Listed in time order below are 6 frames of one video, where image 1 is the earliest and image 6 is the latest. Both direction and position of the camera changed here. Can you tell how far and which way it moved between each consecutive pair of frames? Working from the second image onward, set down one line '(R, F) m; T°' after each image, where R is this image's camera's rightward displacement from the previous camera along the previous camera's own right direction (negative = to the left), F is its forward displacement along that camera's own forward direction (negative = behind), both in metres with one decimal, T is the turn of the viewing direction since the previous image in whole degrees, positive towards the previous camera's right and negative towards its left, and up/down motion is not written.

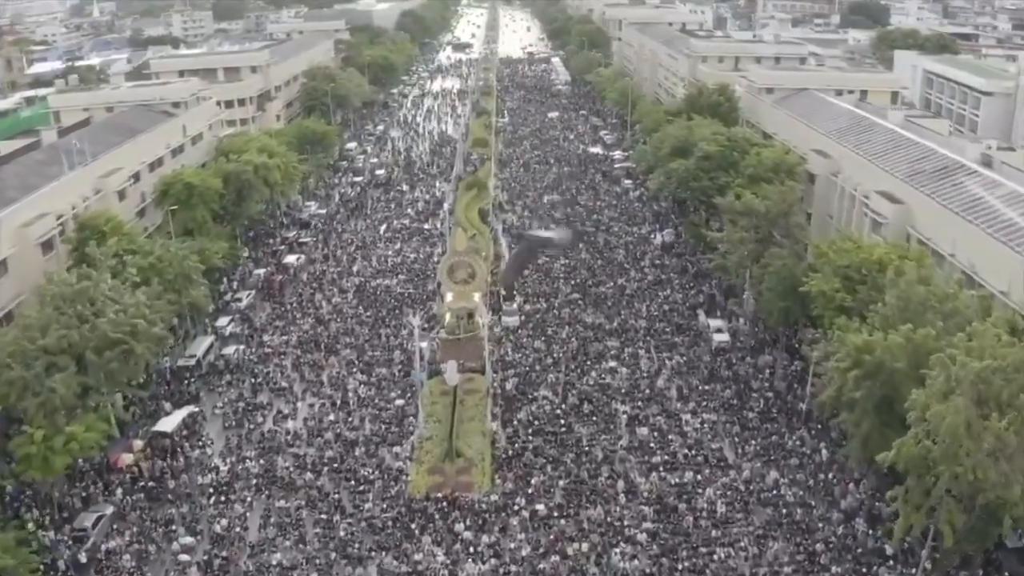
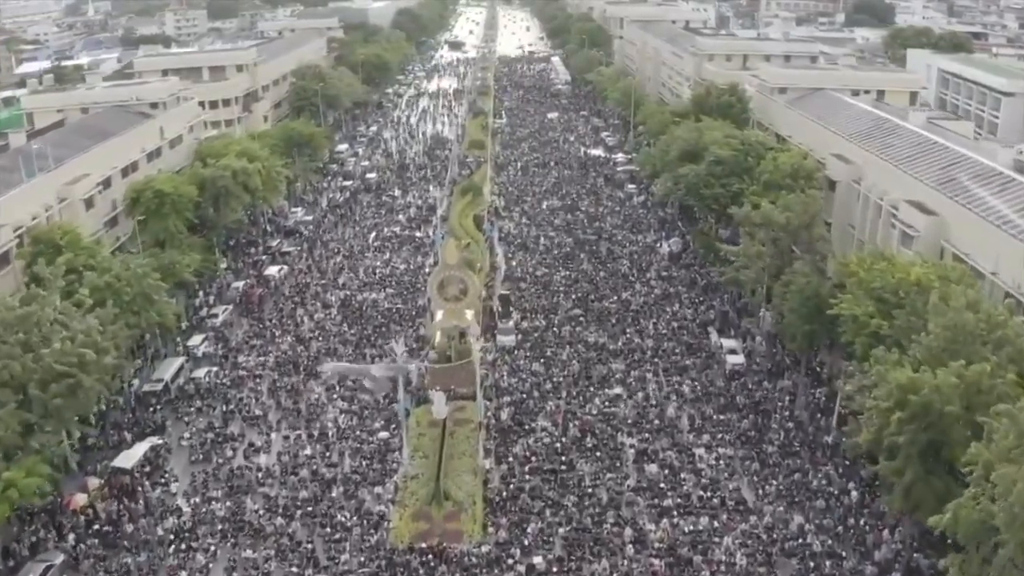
(+0.2, +2.9) m; 0°
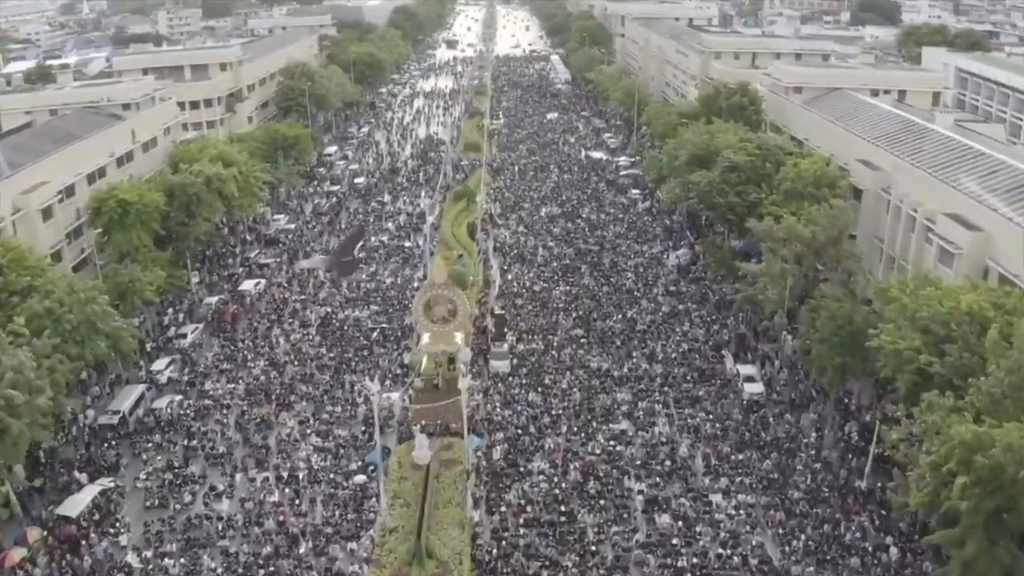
(+0.2, +3.2) m; 0°
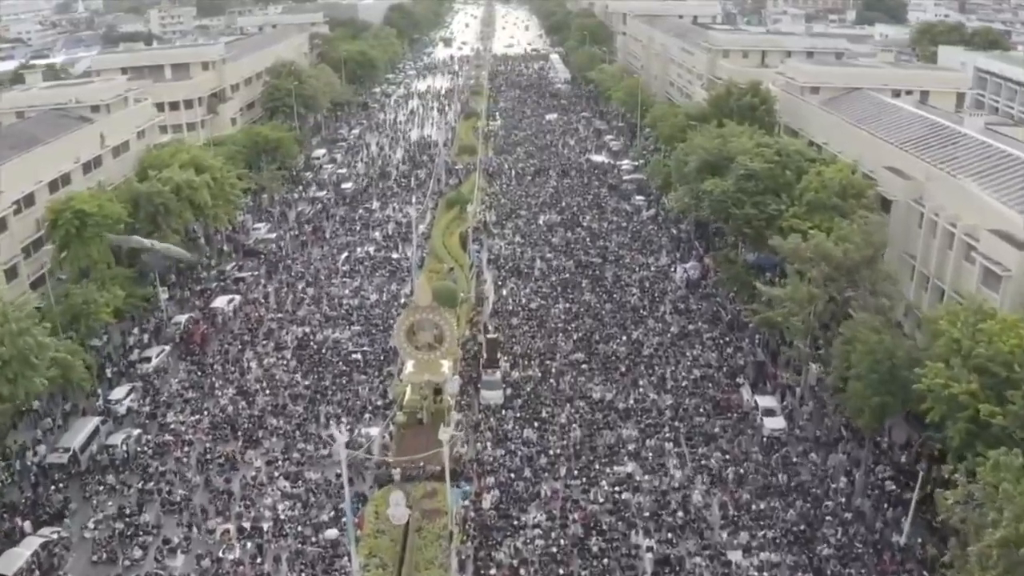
(+0.2, +3.0) m; 0°
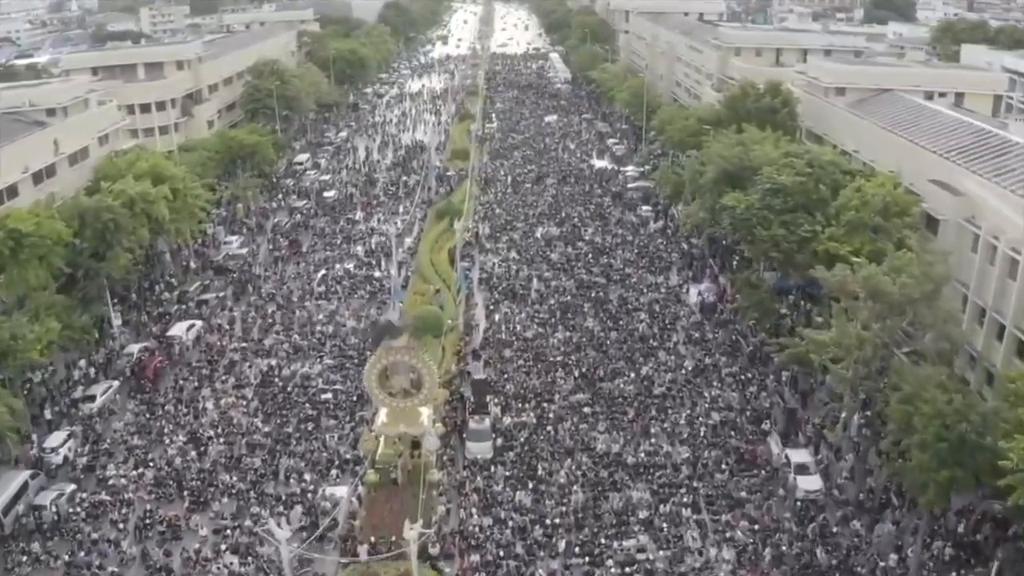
(+0.3, +3.9) m; 0°
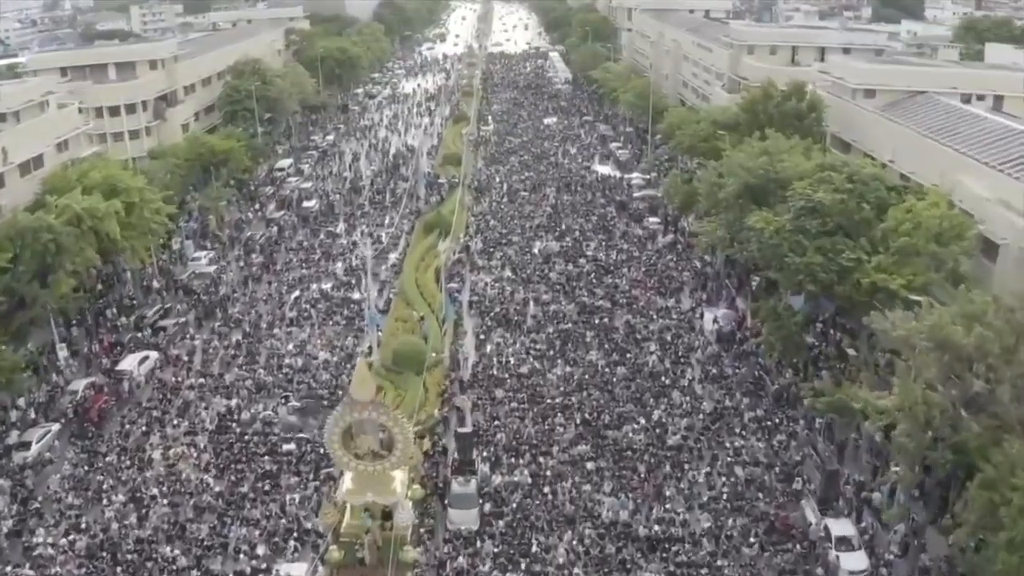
(+0.2, +3.6) m; 0°
